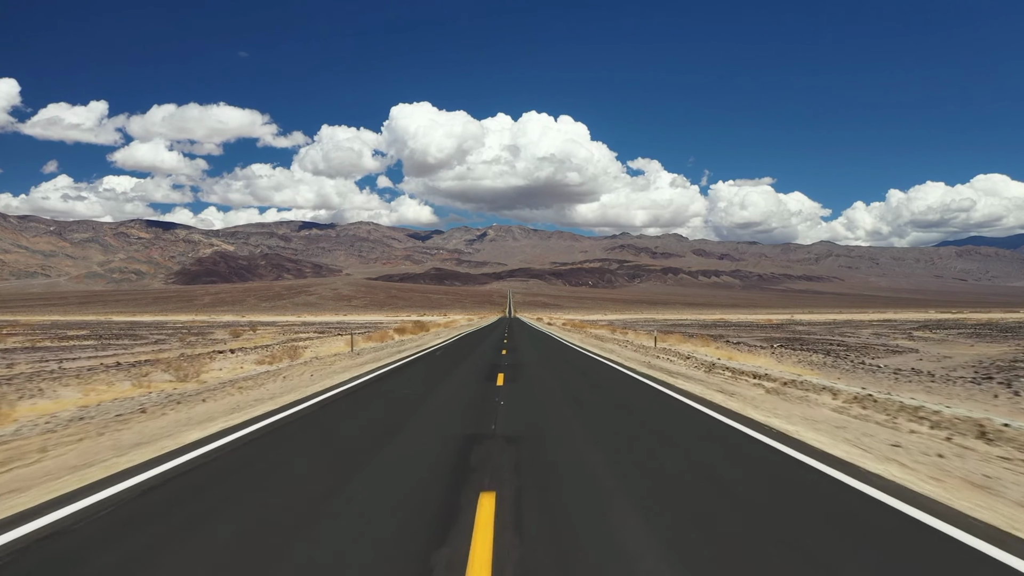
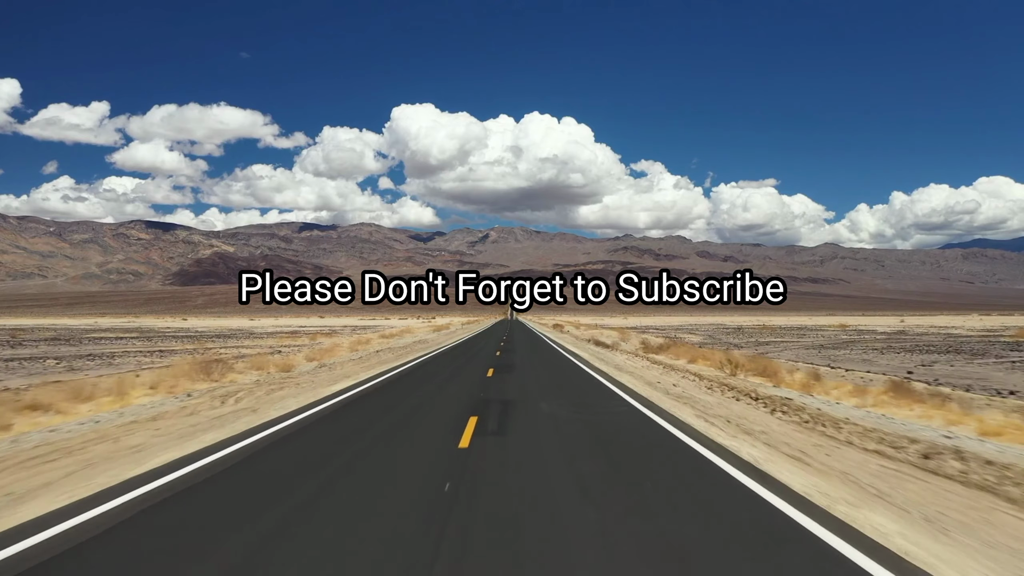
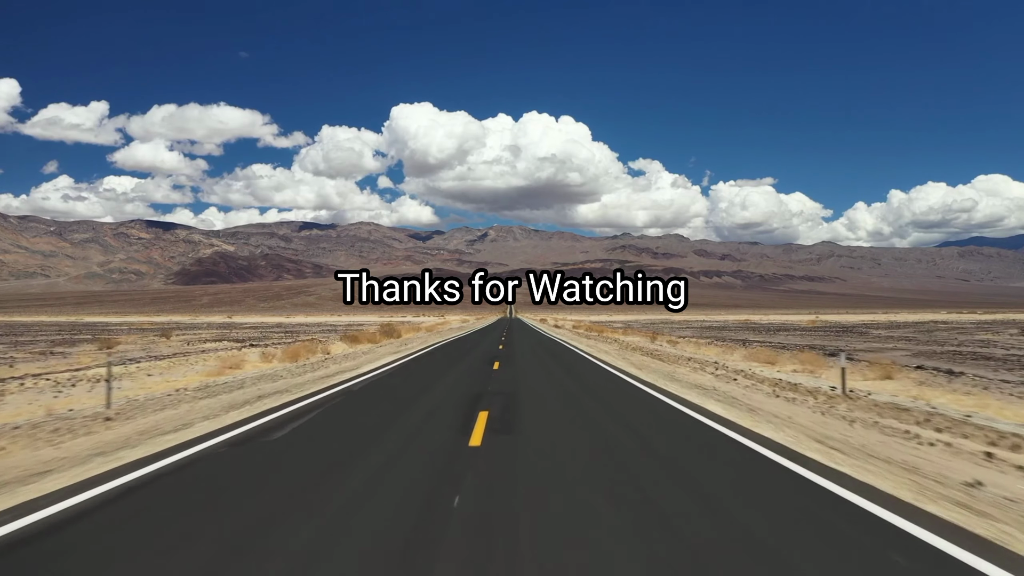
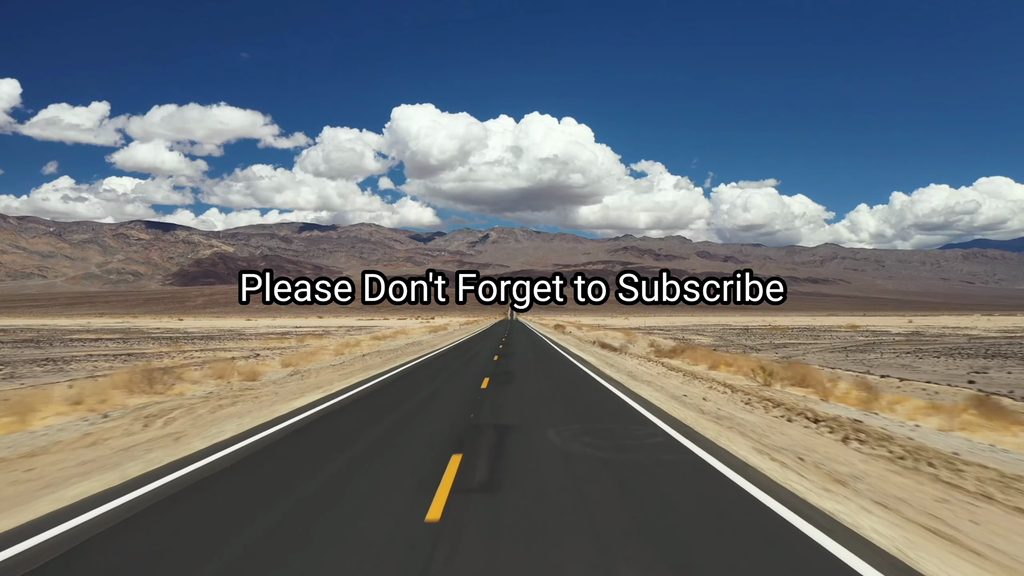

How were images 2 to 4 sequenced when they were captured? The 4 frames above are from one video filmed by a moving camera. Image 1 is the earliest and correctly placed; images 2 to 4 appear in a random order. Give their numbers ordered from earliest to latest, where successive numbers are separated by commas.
3, 2, 4
